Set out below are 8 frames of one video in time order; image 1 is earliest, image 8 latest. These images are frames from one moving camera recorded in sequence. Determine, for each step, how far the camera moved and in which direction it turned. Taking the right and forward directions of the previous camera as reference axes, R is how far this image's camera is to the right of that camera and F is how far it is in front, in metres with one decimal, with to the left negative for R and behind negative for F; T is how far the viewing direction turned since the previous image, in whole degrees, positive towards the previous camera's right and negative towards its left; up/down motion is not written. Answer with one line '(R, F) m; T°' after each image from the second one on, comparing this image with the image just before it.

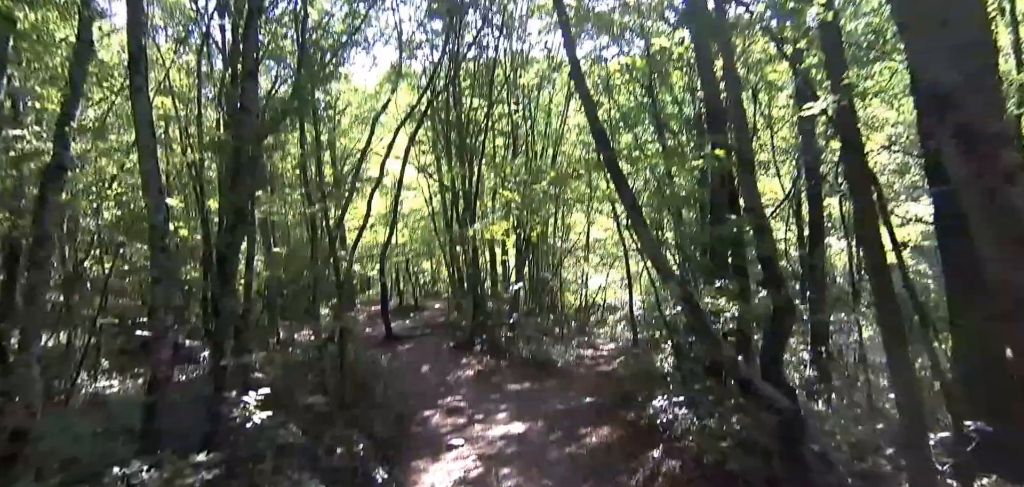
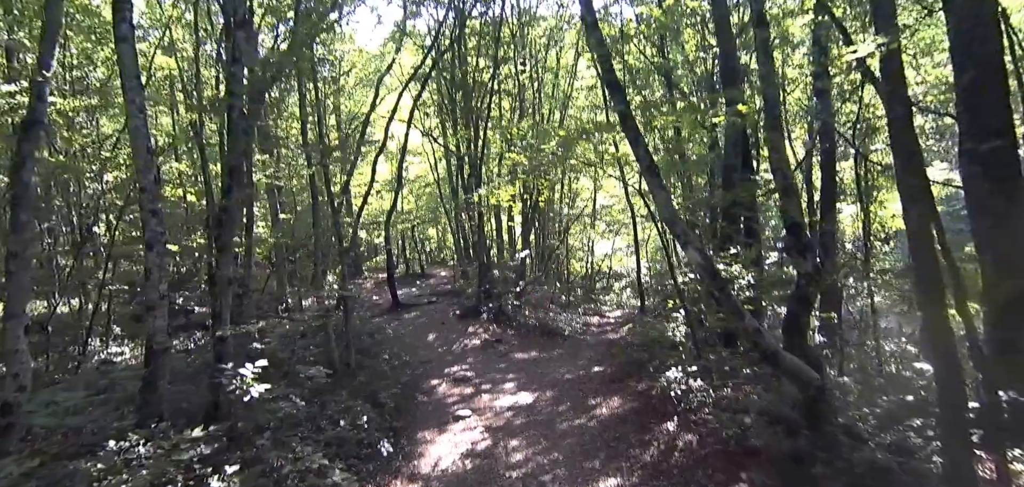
(0.0, +0.2) m; 0°
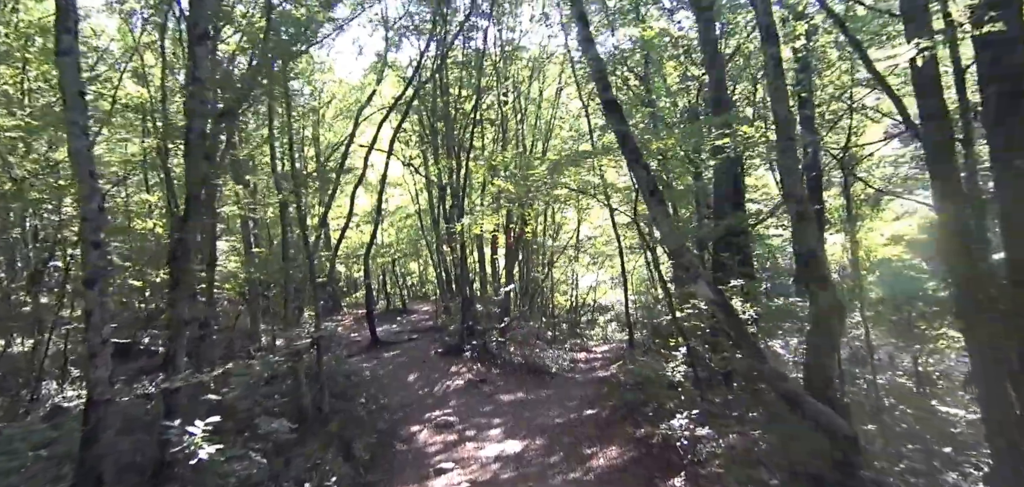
(0.0, +0.4) m; +2°
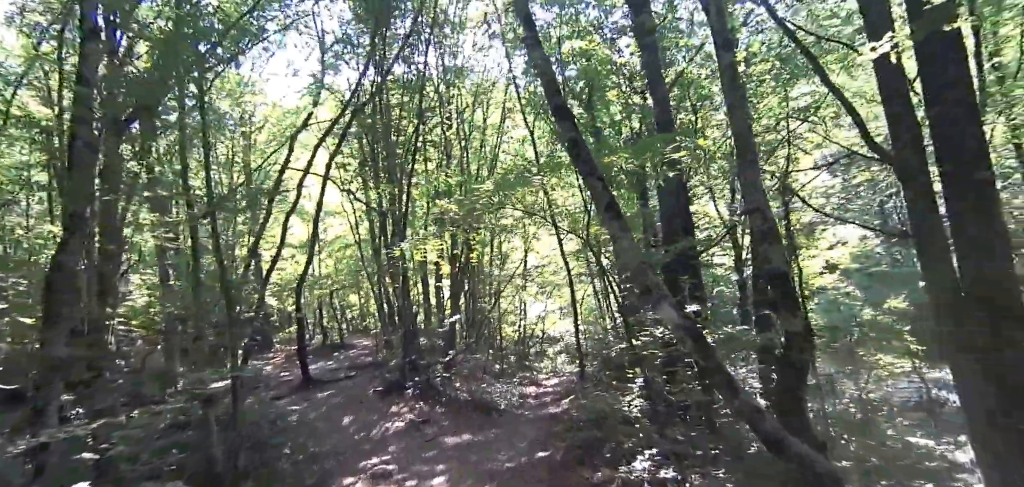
(0.0, +0.5) m; +5°
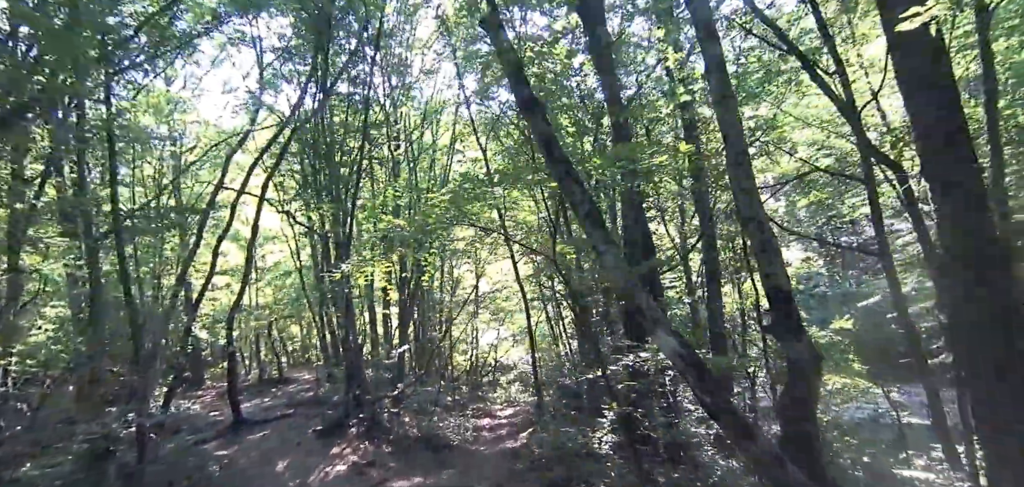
(-0.1, +0.6) m; +5°
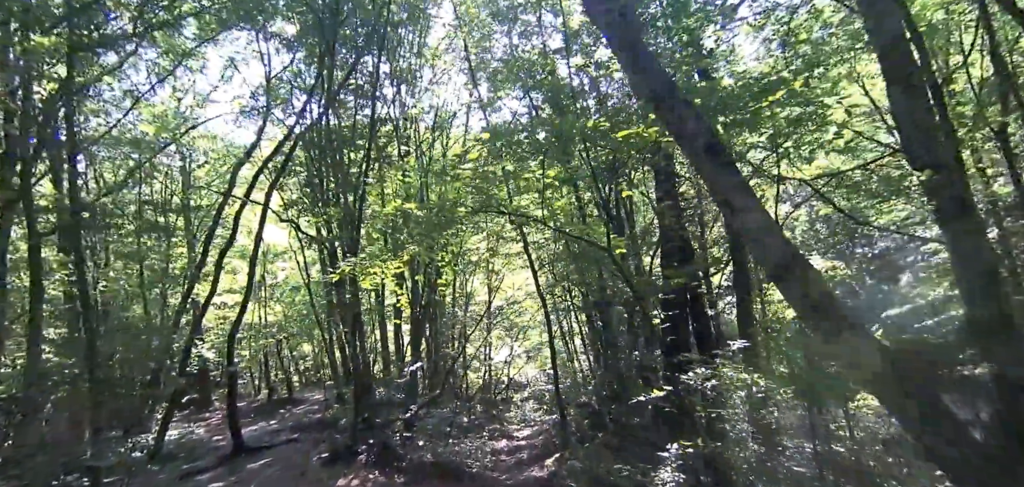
(-0.1, +0.7) m; -1°
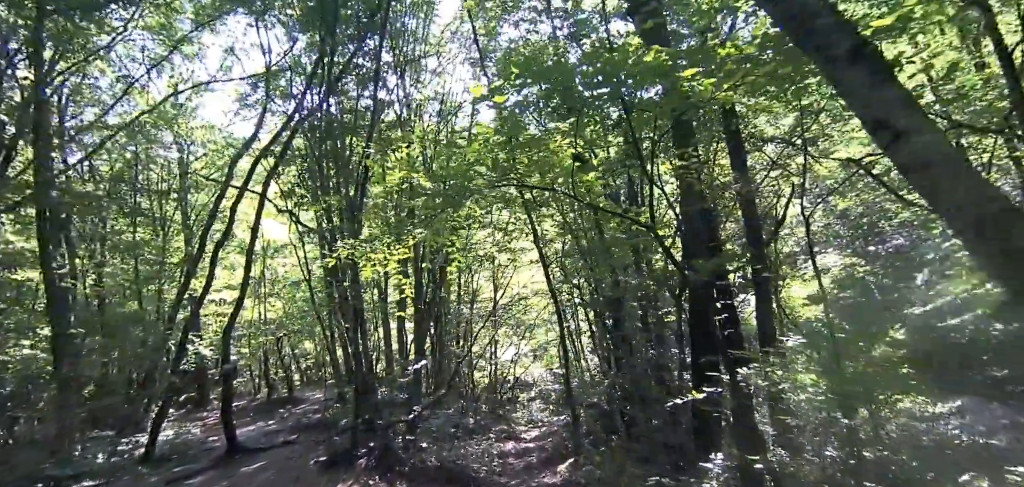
(-0.1, +0.5) m; 0°
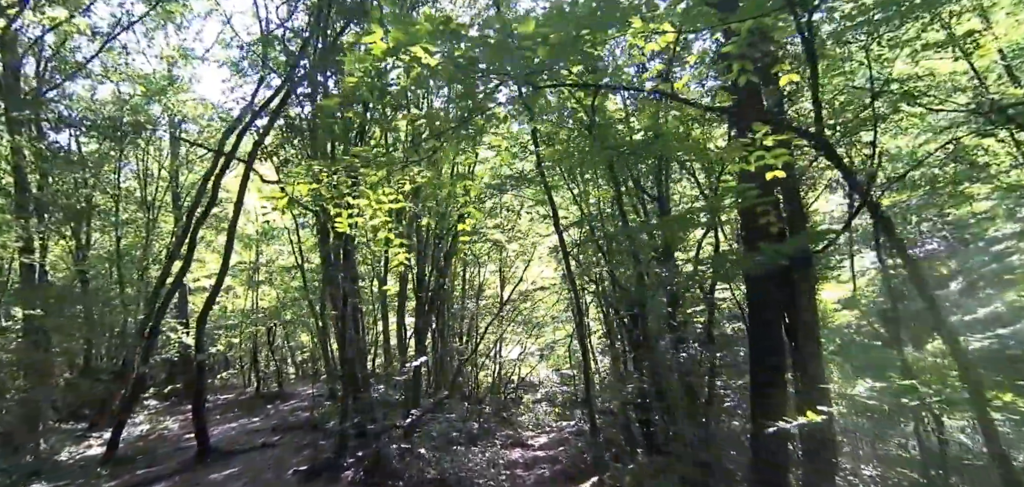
(-0.2, +1.1) m; 0°
